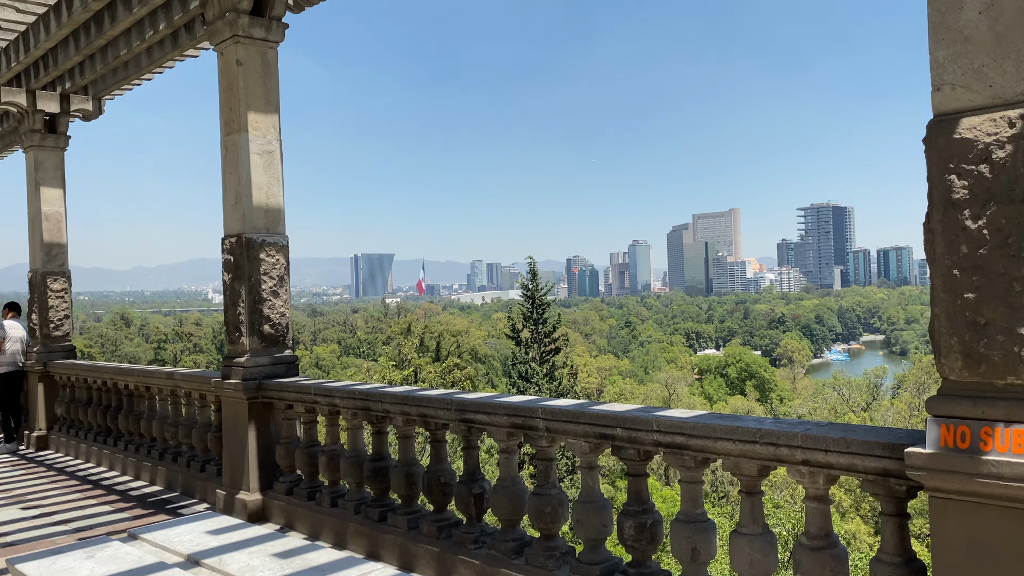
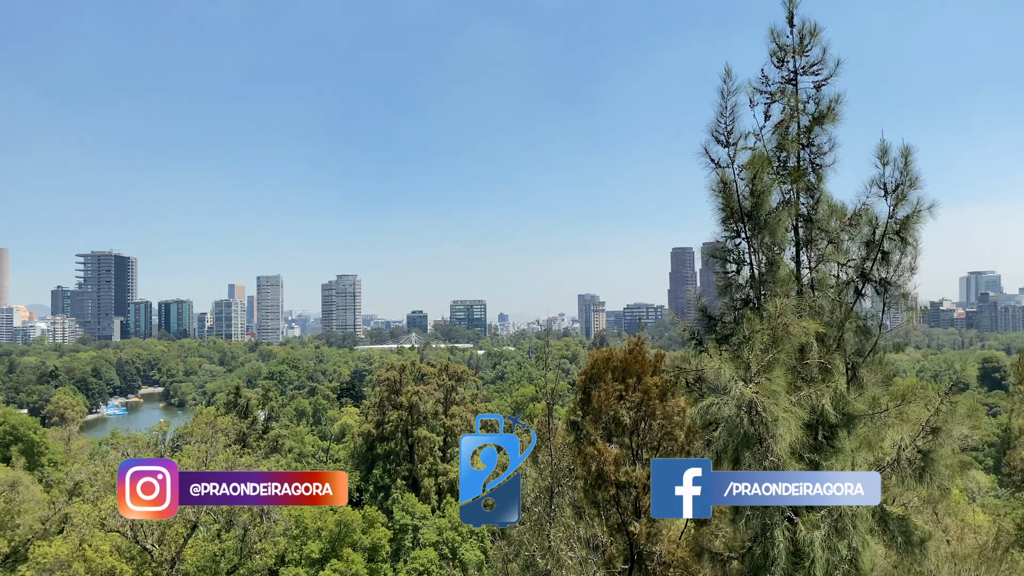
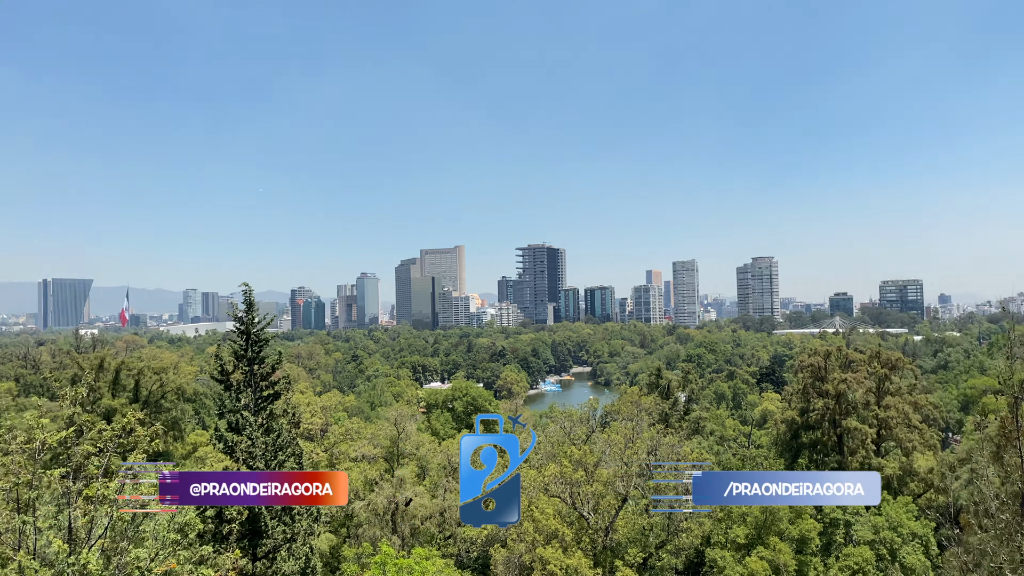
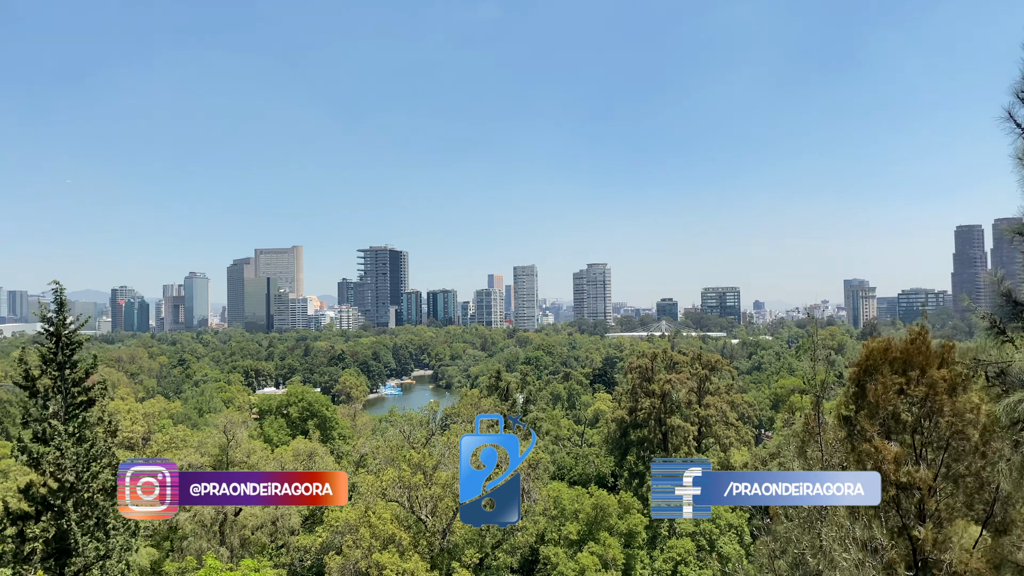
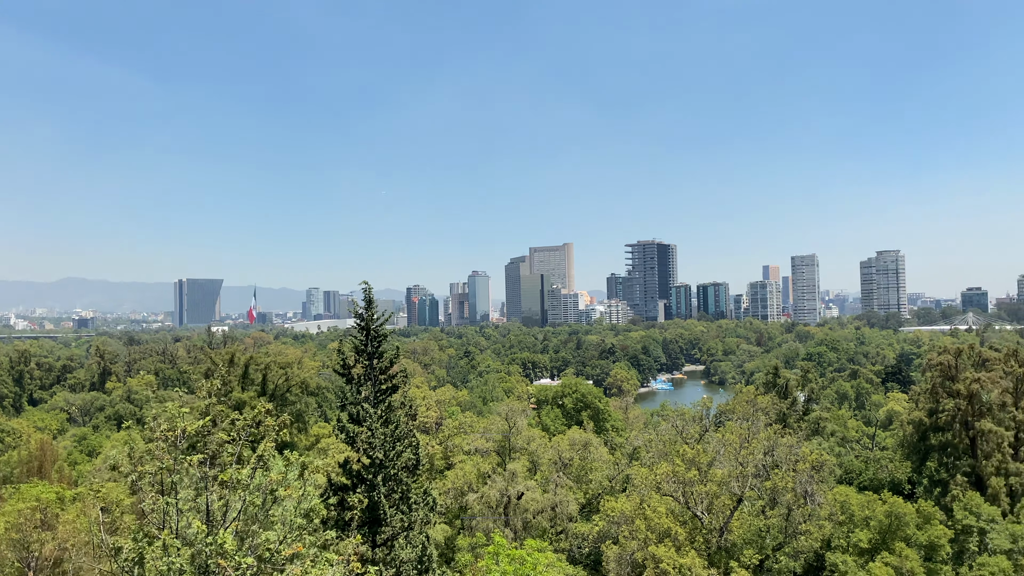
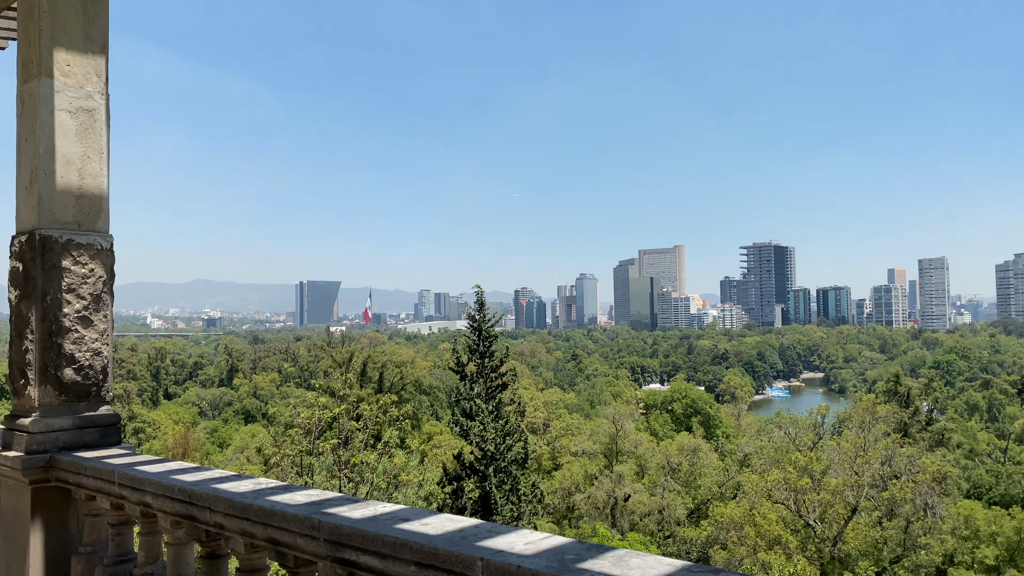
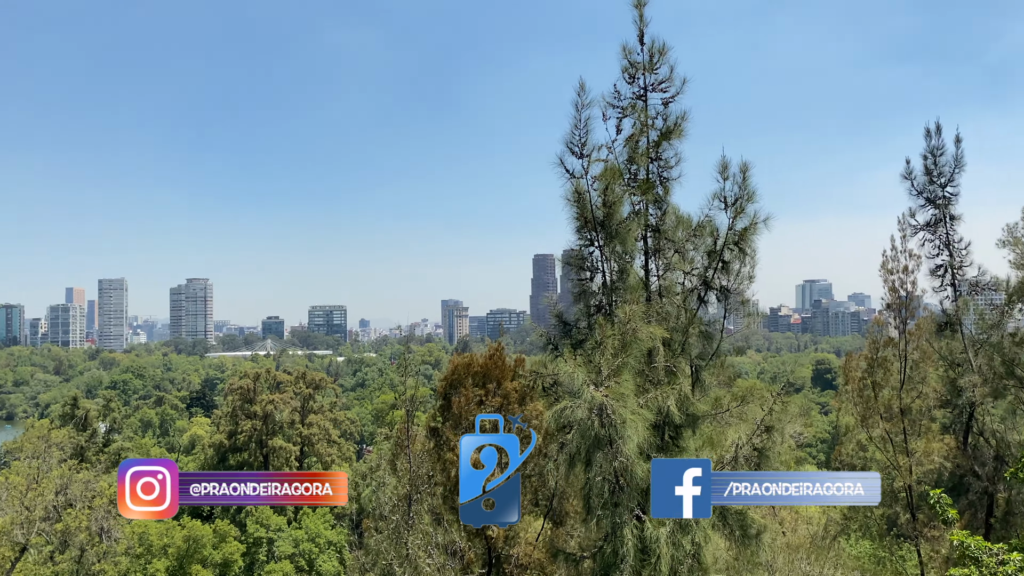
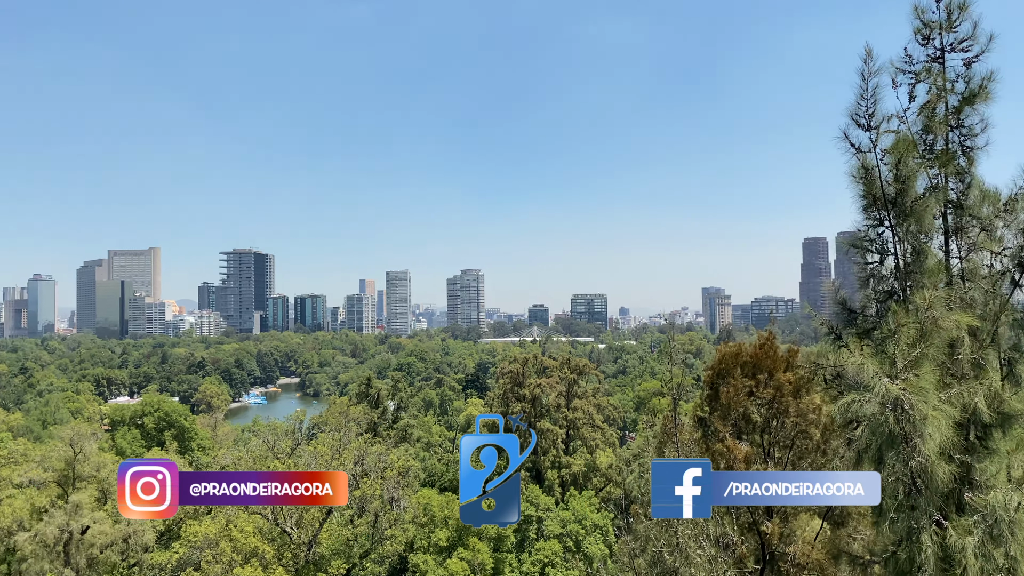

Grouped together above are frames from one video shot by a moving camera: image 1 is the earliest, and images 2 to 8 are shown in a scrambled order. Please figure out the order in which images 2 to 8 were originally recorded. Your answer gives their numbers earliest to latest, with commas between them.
6, 5, 3, 4, 8, 2, 7
